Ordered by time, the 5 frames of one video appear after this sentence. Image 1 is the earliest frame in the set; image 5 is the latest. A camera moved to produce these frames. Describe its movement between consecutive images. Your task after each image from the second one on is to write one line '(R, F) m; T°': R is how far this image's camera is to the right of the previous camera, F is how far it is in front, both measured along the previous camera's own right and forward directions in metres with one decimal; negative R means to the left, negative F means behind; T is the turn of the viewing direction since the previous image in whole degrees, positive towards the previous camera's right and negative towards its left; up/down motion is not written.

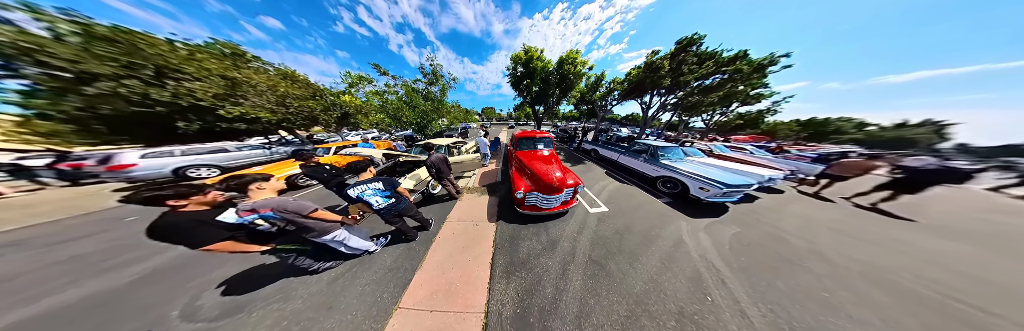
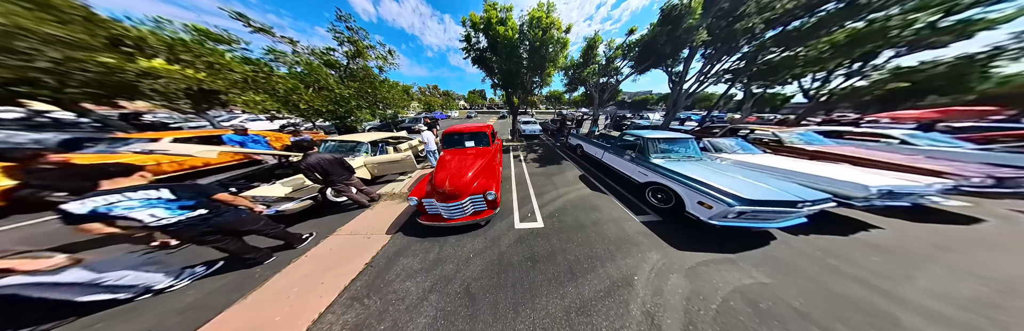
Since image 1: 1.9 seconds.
(+2.6, +0.8) m; -13°
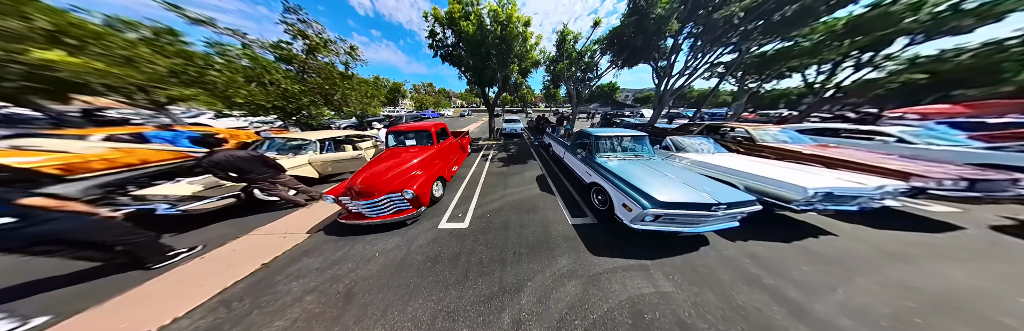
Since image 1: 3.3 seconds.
(+1.6, +0.1) m; -1°
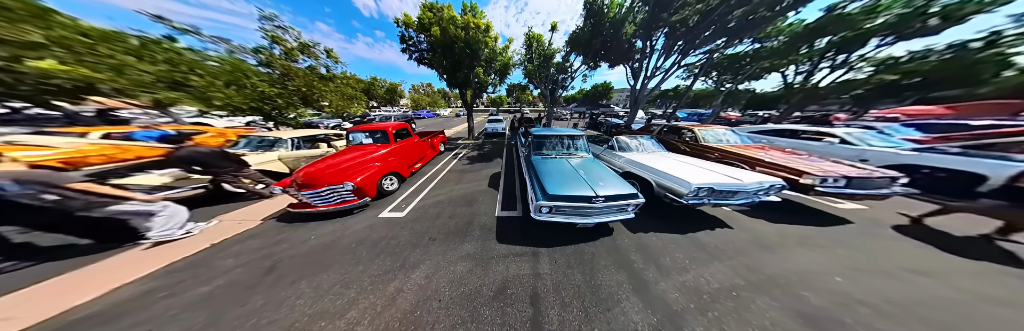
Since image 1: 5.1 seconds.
(+1.6, -0.3) m; -1°
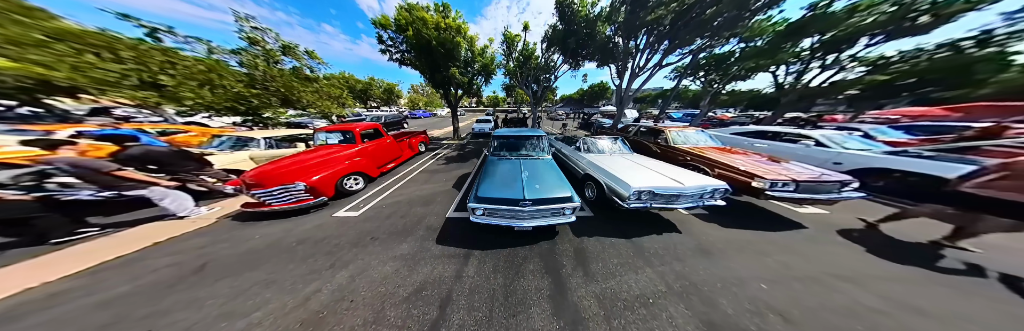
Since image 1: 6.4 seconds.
(+1.1, 0.0) m; -1°
